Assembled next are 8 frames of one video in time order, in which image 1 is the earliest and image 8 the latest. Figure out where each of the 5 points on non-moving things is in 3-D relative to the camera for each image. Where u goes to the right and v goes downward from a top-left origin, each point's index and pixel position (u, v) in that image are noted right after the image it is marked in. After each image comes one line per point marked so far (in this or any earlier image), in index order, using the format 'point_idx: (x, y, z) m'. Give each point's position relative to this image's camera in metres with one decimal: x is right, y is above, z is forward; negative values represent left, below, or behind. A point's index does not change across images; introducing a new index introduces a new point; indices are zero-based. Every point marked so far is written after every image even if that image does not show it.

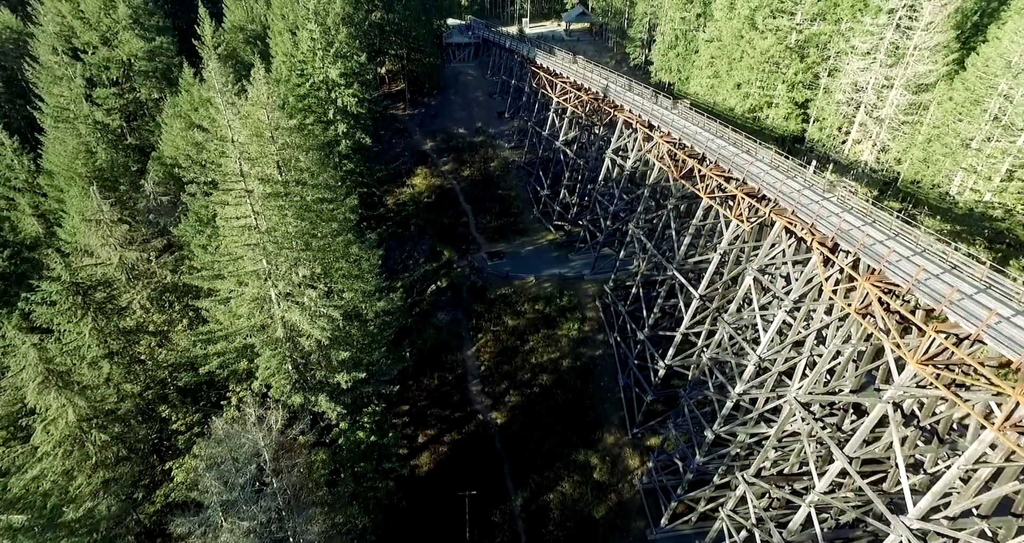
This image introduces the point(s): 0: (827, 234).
0: (+8.0, +0.9, +13.7) m
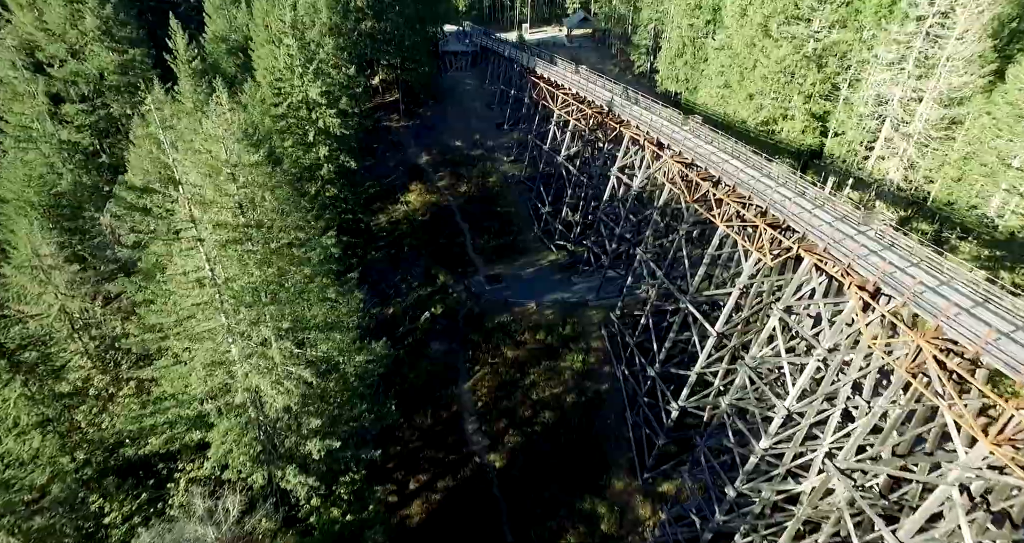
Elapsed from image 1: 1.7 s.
0: (+8.0, -0.1, +12.0) m
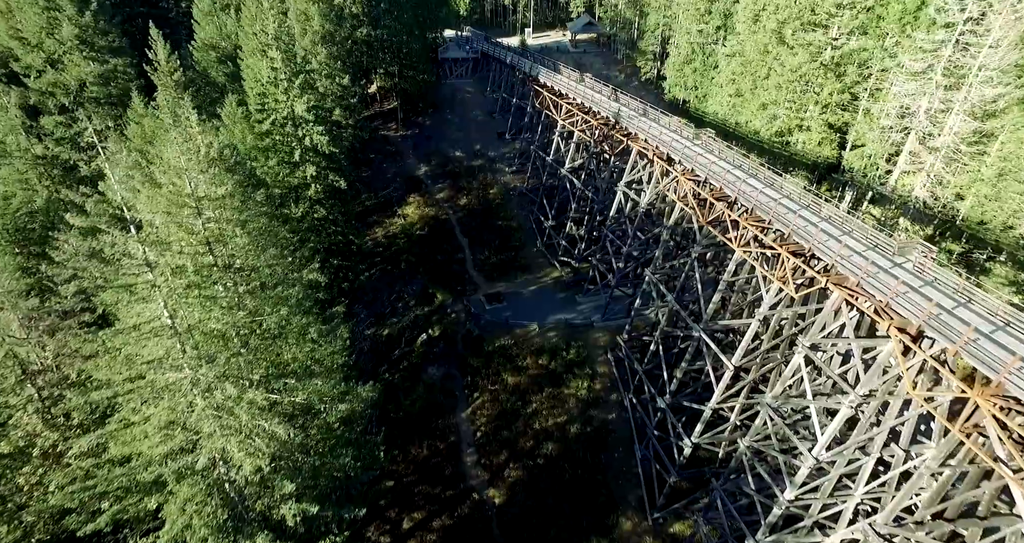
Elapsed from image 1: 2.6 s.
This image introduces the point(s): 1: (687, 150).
0: (+8.0, -0.9, +10.8) m
1: (+6.1, +4.2, +18.8) m
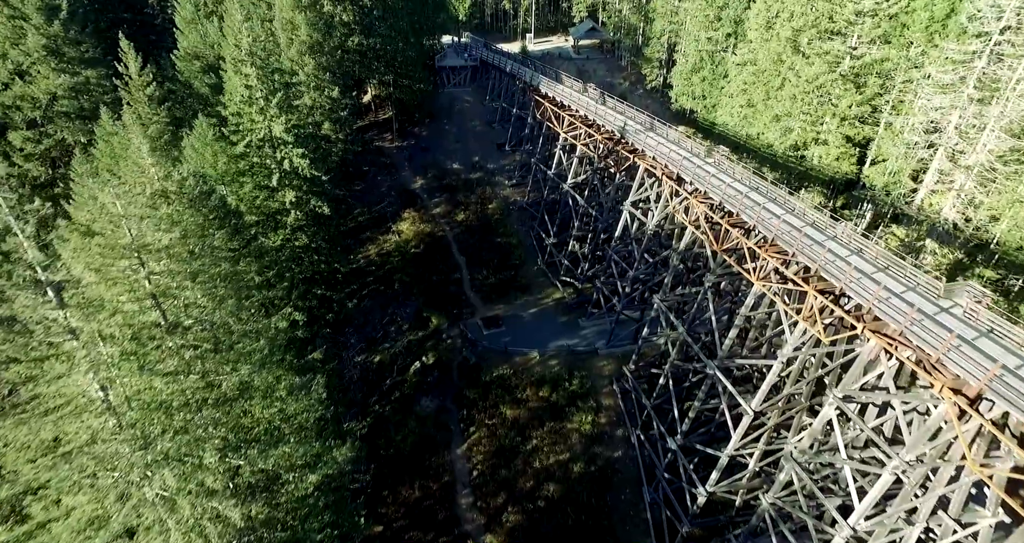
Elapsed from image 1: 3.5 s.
0: (+7.9, -1.8, +9.4) m
1: (+6.1, +3.3, +17.4) m
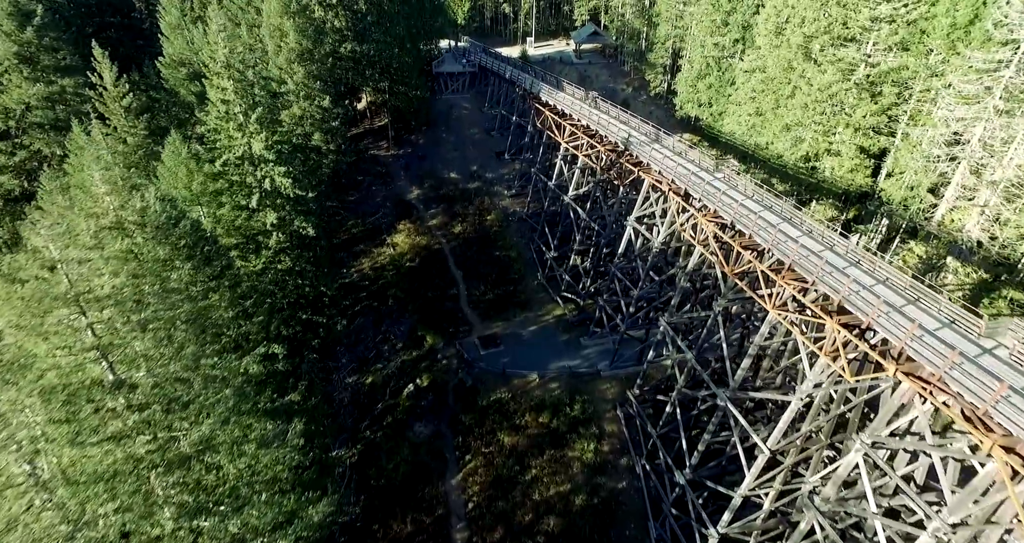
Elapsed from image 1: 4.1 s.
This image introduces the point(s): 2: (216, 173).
0: (+7.8, -2.4, +8.4) m
1: (+6.0, +2.6, +16.4) m
2: (-7.5, +2.5, +13.6) m
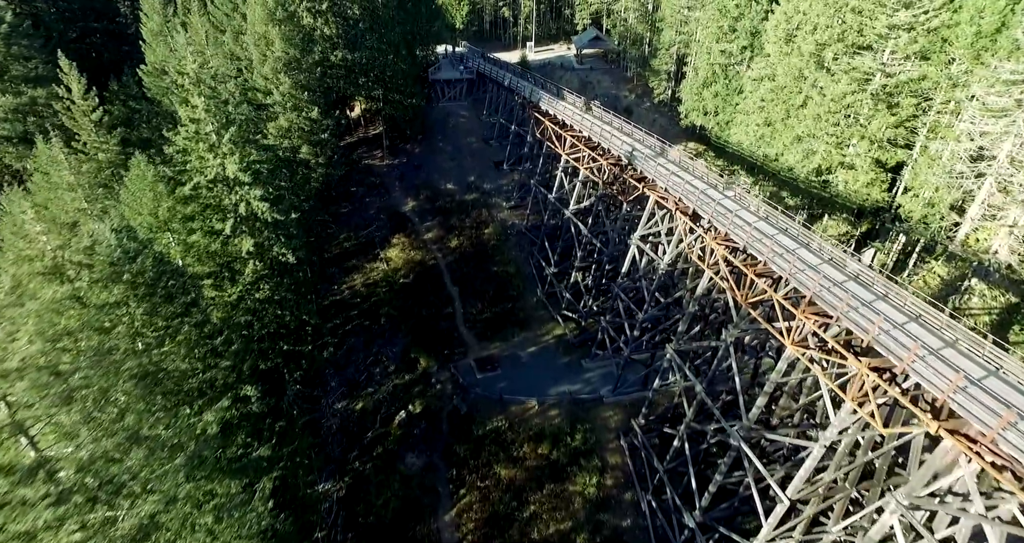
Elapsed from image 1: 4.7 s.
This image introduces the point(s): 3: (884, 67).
0: (+7.7, -3.1, +7.4) m
1: (+5.9, +1.9, +15.4) m
2: (-7.6, +1.8, +12.6) m
3: (+13.0, +7.1, +18.6) m
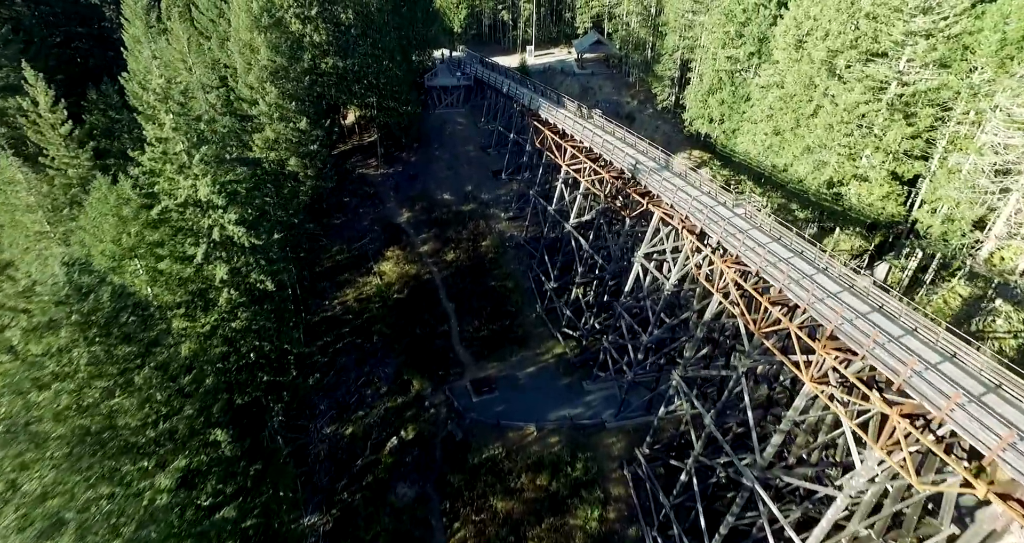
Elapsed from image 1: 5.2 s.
0: (+7.6, -3.8, +6.4) m
1: (+5.8, +1.3, +14.5) m
2: (-7.7, +1.2, +11.7) m
3: (+12.9, +6.4, +17.7) m
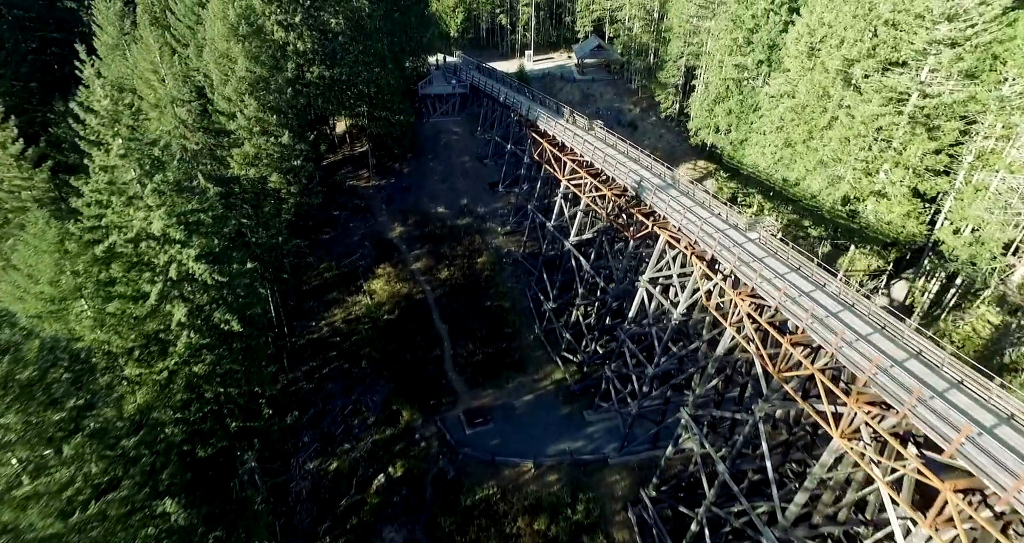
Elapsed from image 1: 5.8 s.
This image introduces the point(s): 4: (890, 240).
0: (+7.5, -4.5, +5.2) m
1: (+5.7, +0.5, +13.3) m
2: (-7.8, +0.4, +10.5) m
3: (+12.8, +5.7, +16.5) m
4: (+12.7, +1.0, +17.9) m
